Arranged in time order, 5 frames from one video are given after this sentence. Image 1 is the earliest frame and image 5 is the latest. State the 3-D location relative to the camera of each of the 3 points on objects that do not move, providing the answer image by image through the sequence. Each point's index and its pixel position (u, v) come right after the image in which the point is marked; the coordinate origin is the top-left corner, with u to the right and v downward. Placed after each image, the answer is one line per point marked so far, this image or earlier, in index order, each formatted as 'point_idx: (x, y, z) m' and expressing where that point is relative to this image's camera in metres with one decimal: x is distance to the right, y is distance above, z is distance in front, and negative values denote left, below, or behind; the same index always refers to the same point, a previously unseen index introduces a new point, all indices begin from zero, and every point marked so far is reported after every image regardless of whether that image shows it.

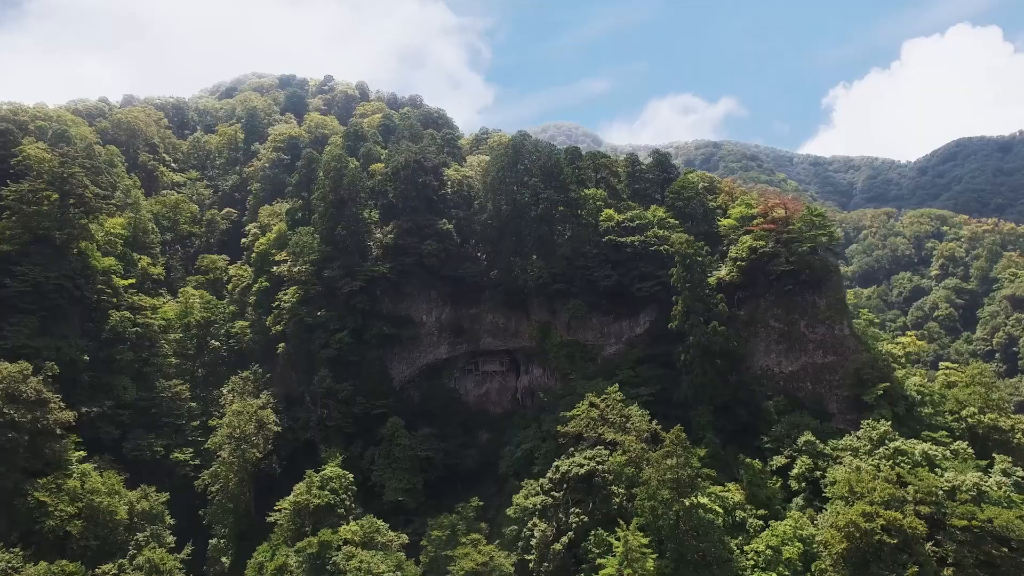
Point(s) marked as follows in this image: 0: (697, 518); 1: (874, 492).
0: (+5.4, -6.7, +19.1) m
1: (+10.4, -5.8, +19.0) m
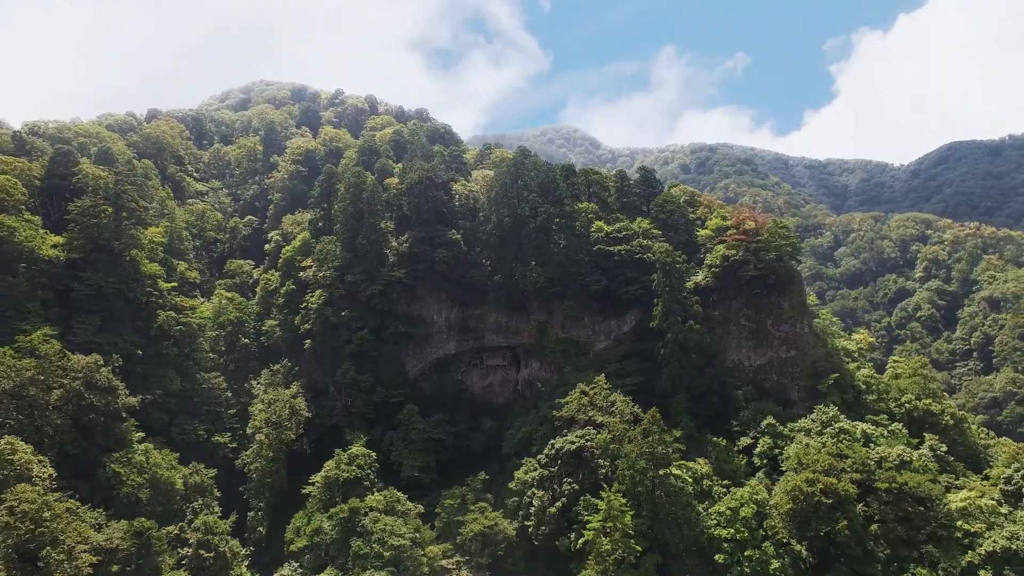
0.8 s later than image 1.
0: (+5.5, -6.8, +22.9) m
1: (+10.5, -6.0, +22.7) m
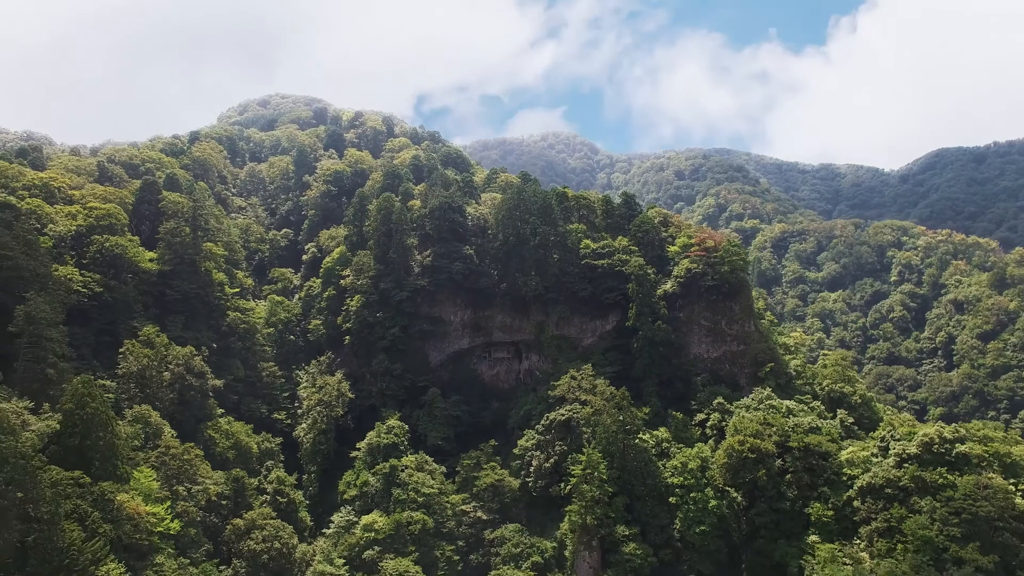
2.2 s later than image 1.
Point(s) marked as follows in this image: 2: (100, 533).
0: (+5.7, -7.2, +30.1) m
1: (+10.7, -6.4, +30.0) m
2: (-12.4, -7.3, +19.7) m
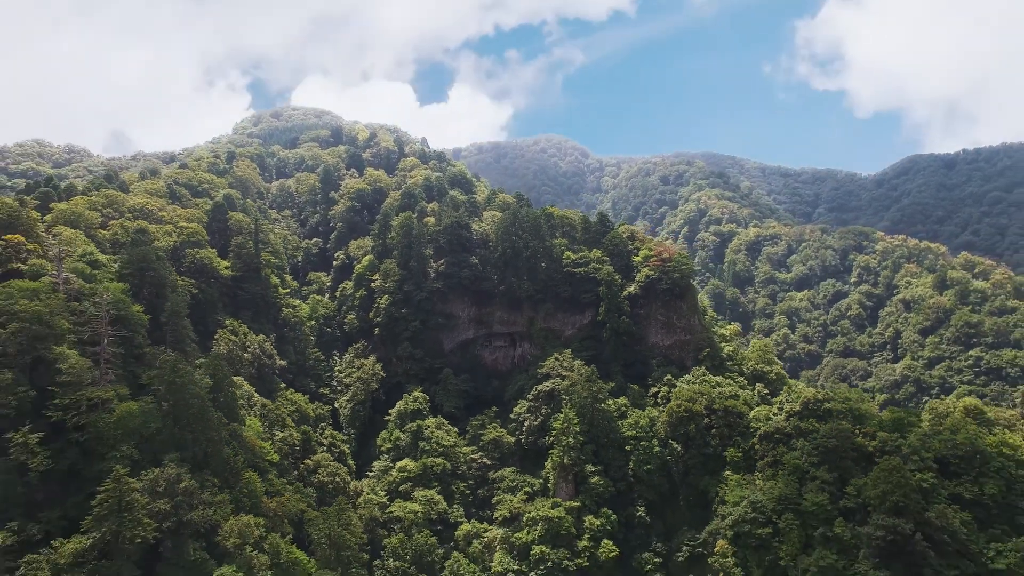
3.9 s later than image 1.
0: (+5.5, -7.4, +40.5) m
1: (+10.5, -6.6, +40.4) m
2: (-12.4, -7.5, +29.9) m
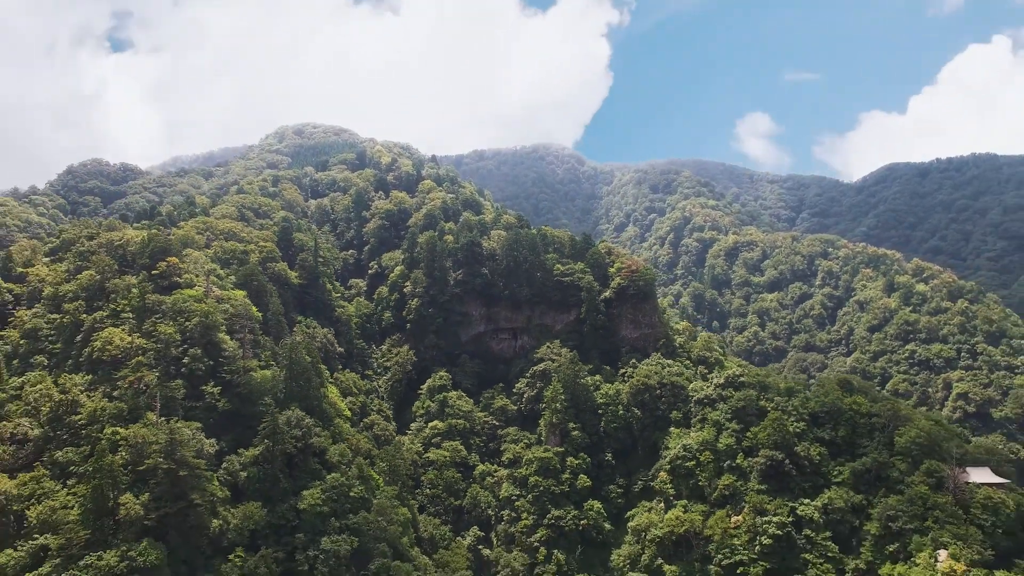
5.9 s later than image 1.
0: (+5.7, -7.9, +54.5) m
1: (+10.7, -7.0, +54.4) m
2: (-12.2, -7.9, +43.9) m
